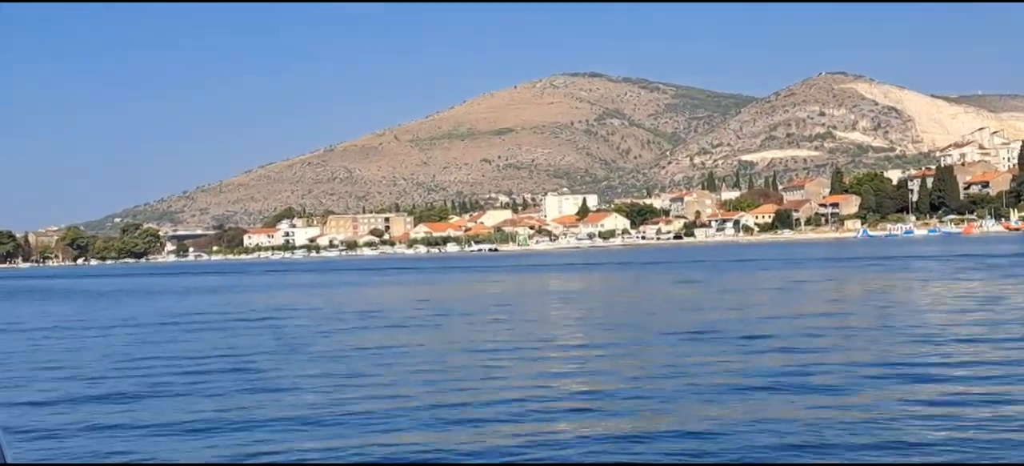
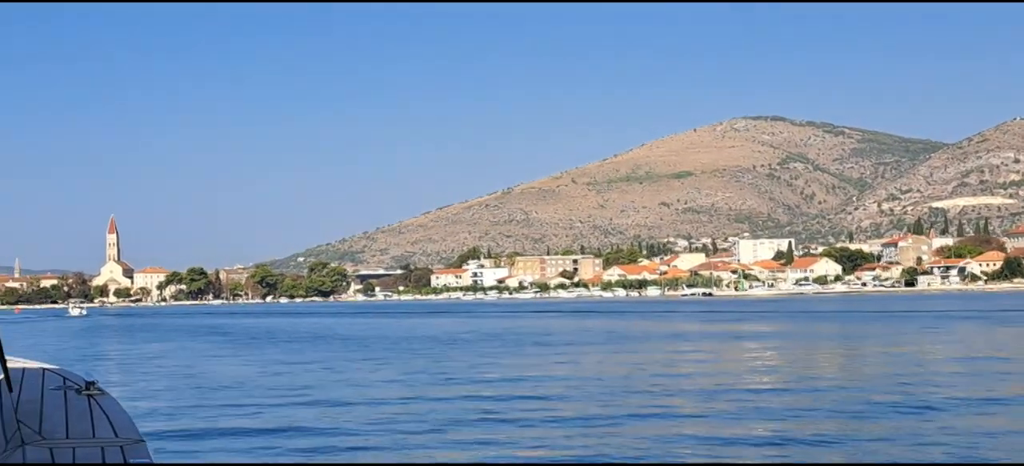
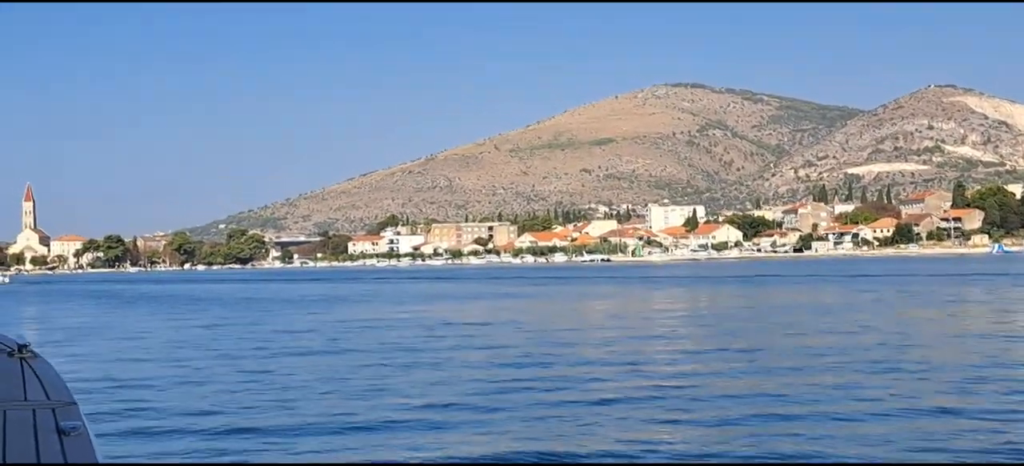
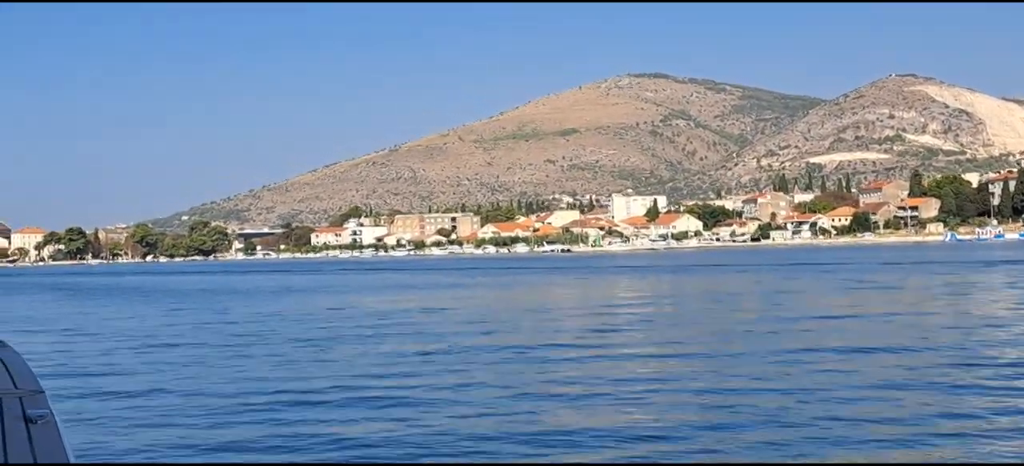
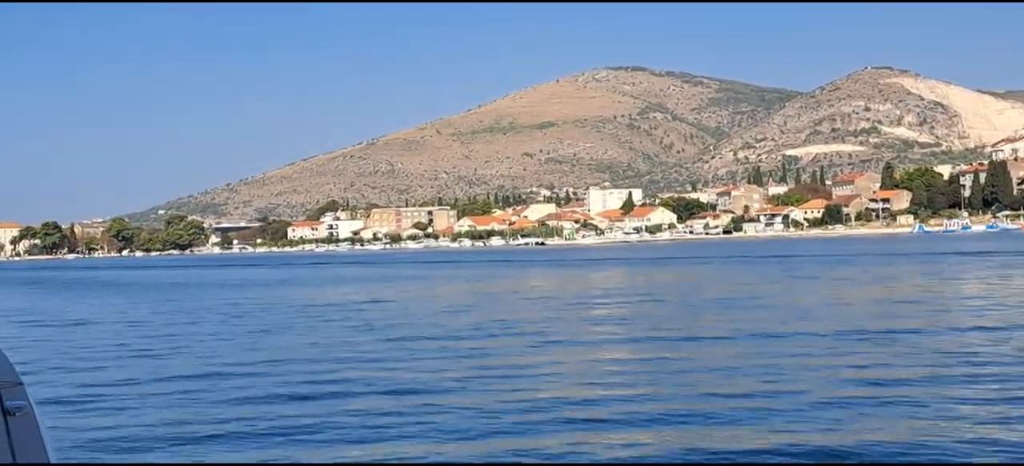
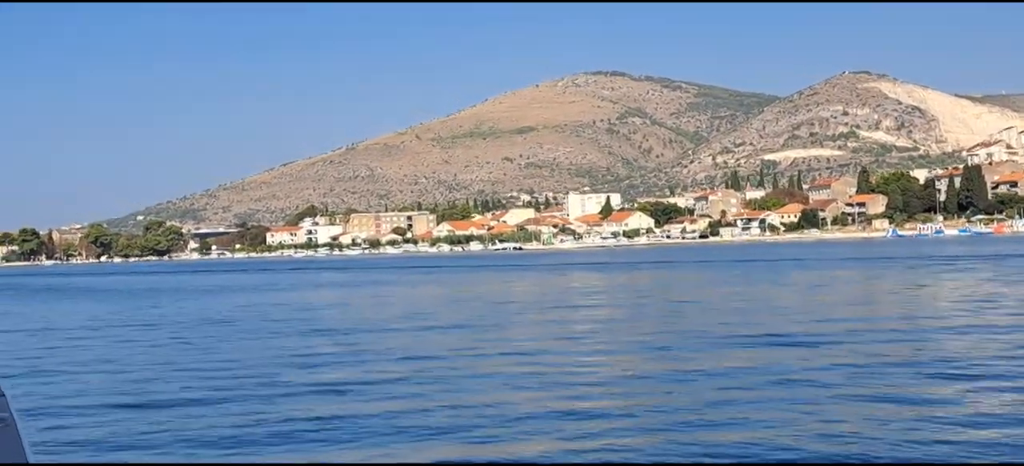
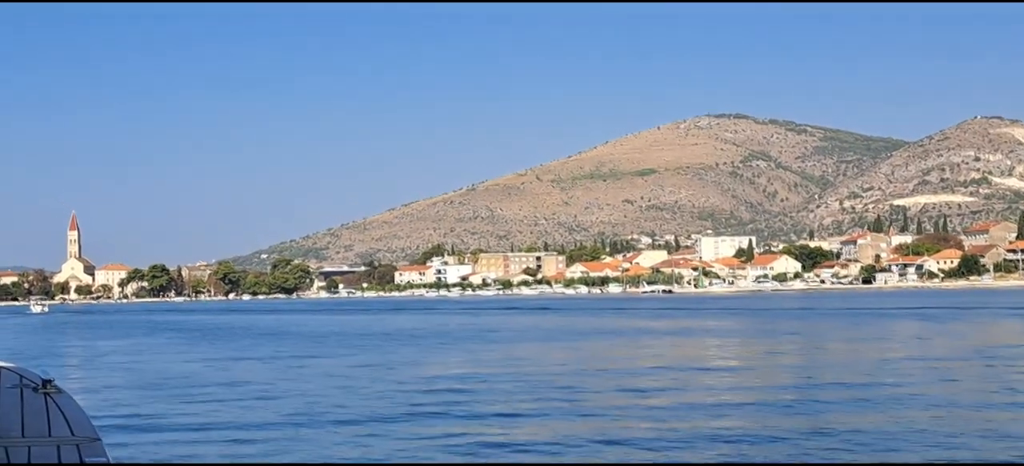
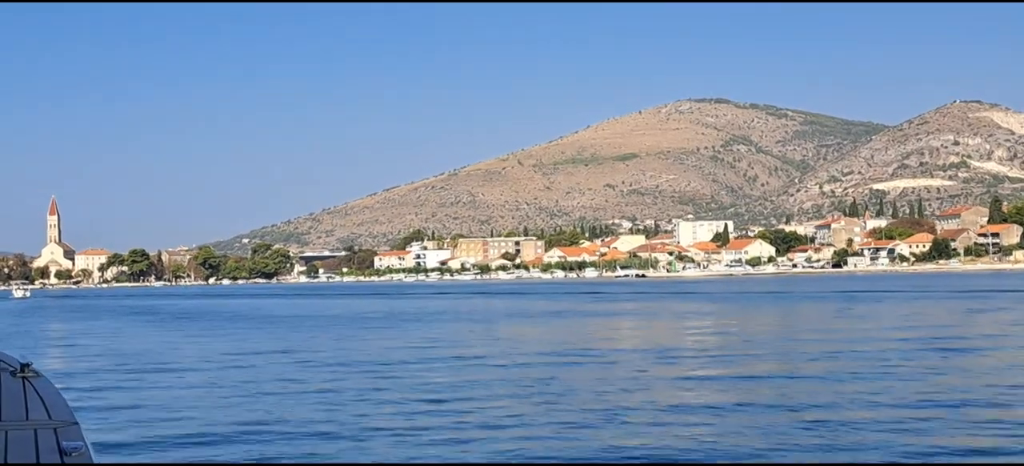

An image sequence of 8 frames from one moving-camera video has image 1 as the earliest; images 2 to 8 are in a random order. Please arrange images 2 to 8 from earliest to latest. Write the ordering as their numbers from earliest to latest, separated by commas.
6, 5, 4, 3, 8, 7, 2
